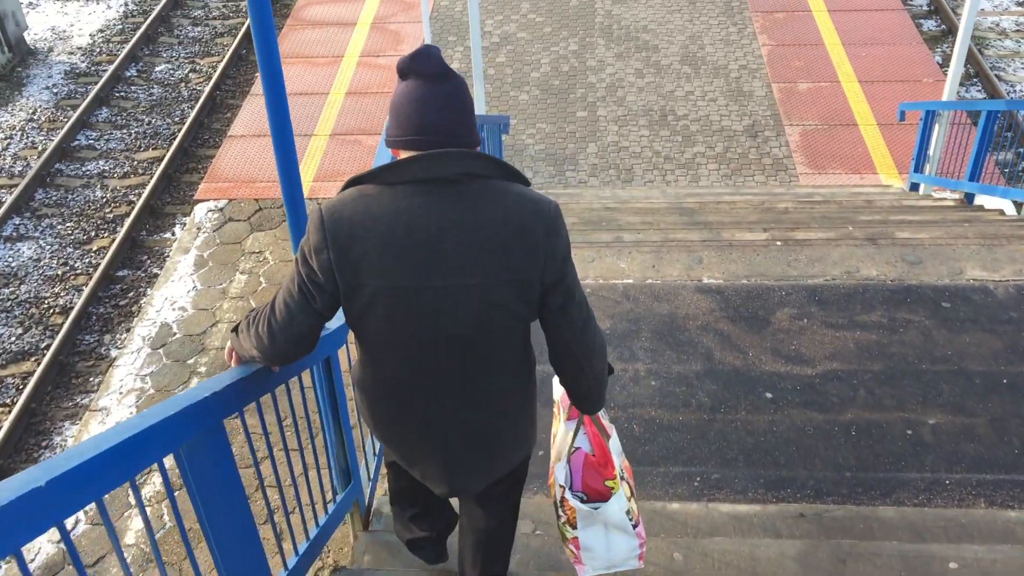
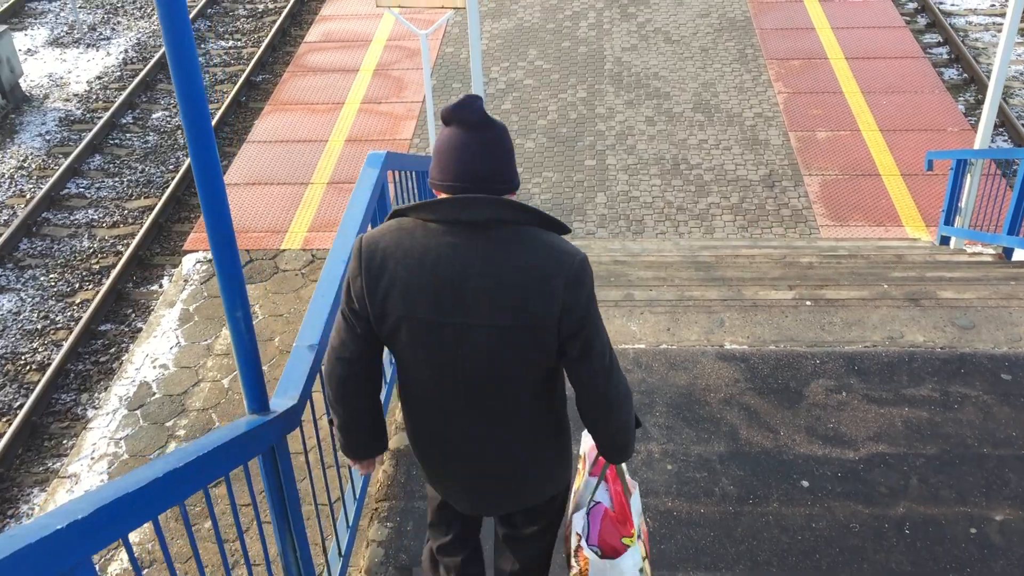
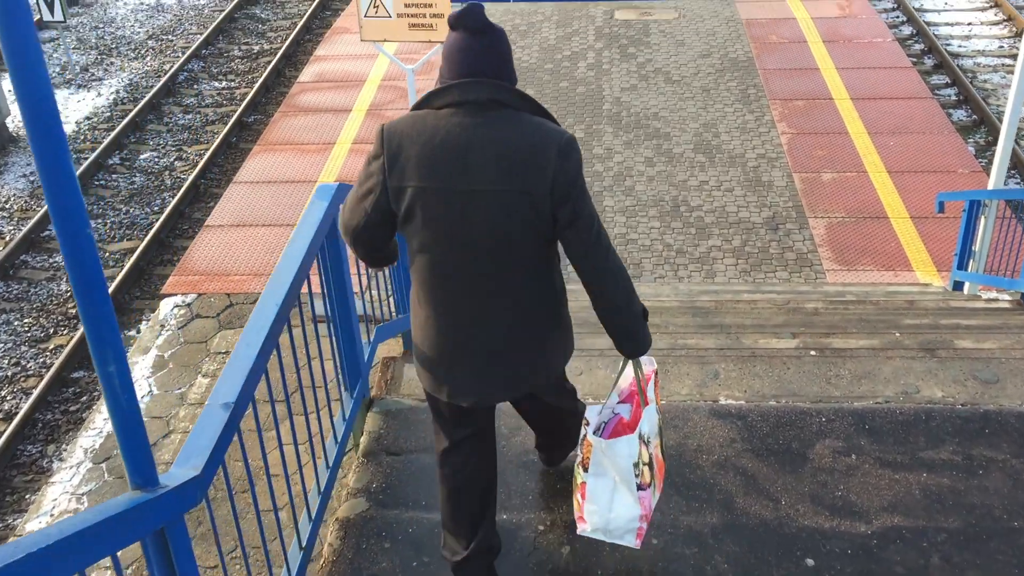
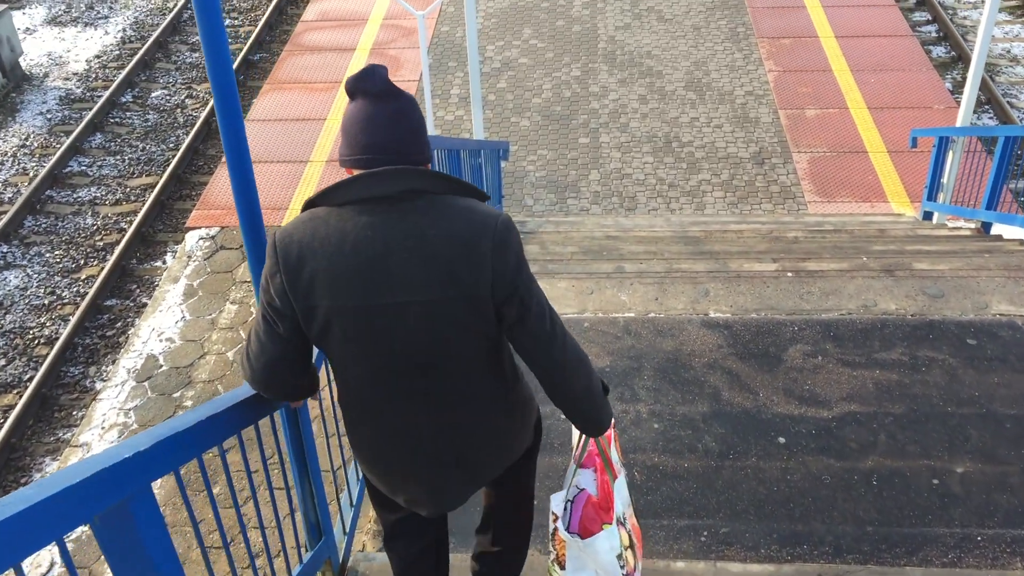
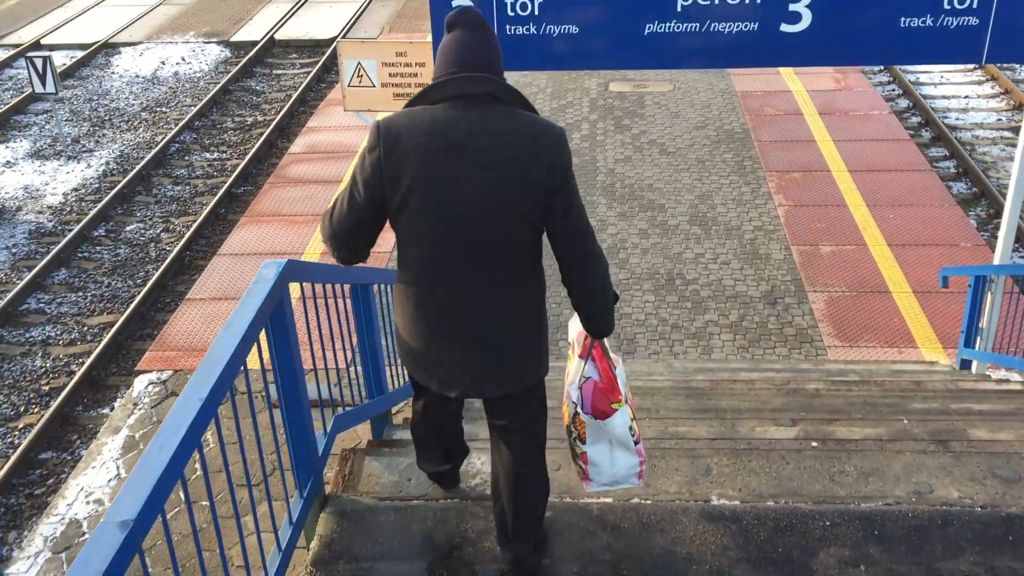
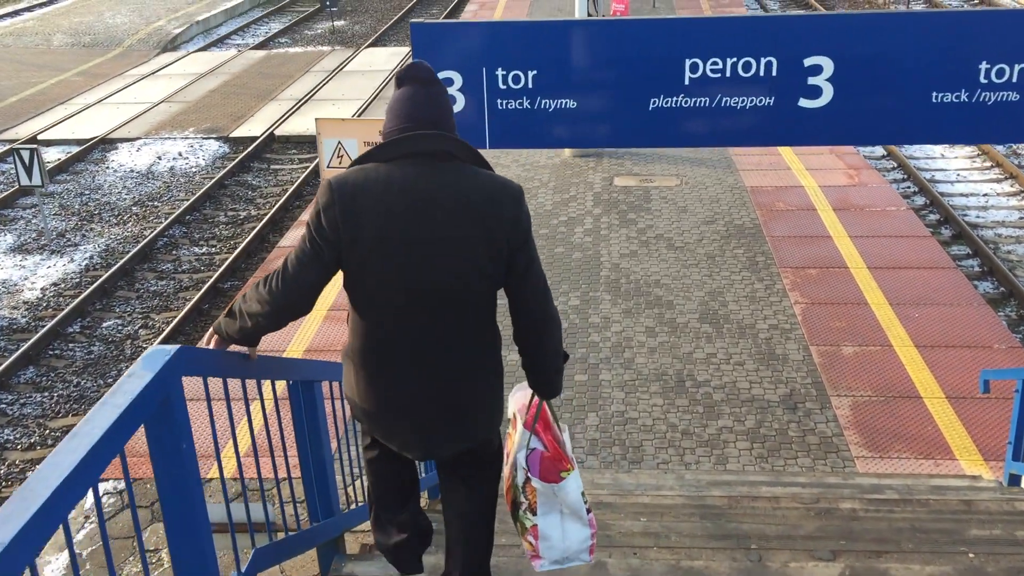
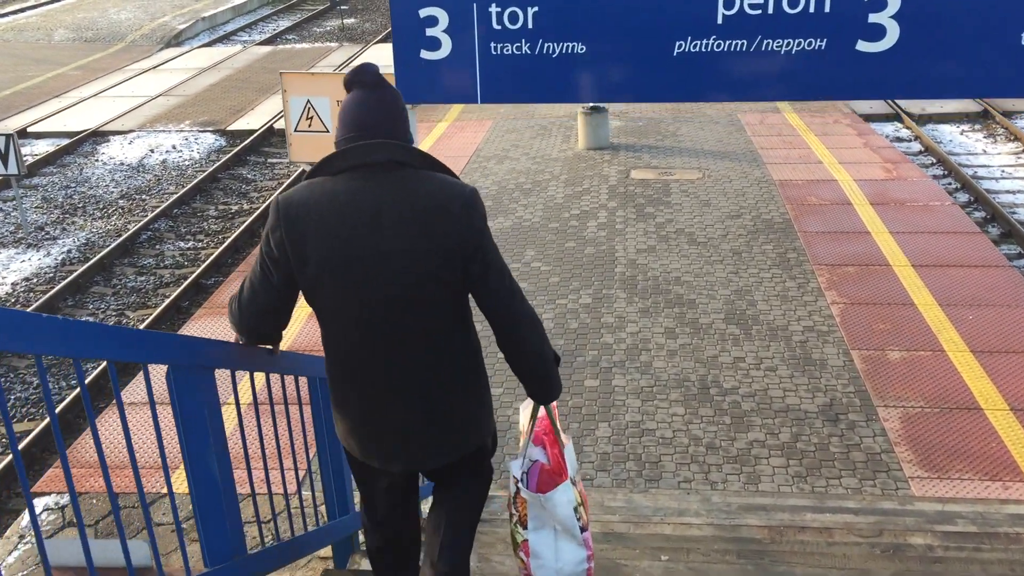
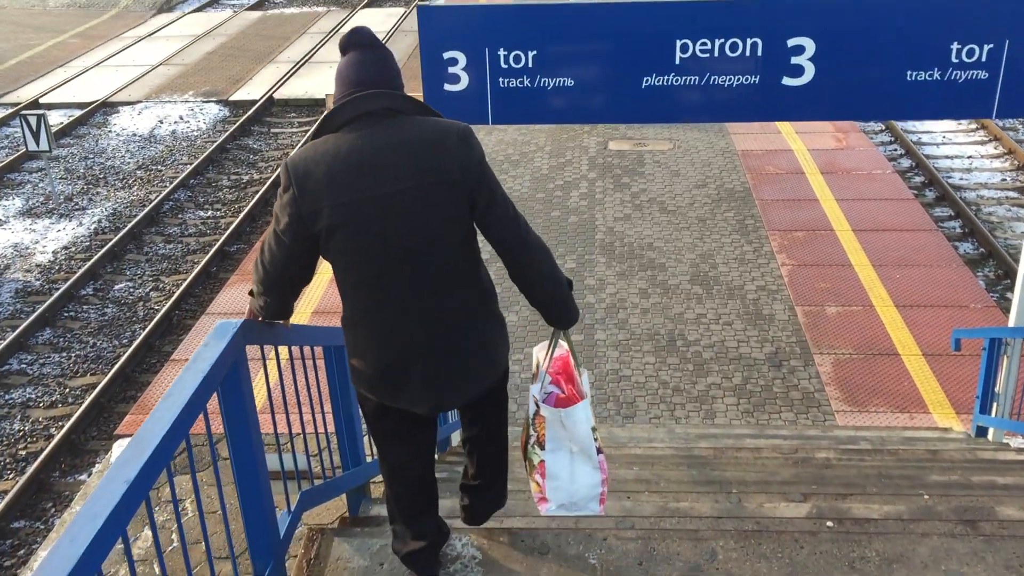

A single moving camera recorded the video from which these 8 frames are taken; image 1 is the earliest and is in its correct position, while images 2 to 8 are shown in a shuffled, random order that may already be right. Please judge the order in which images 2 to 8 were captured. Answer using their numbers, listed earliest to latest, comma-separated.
4, 2, 3, 5, 8, 6, 7
